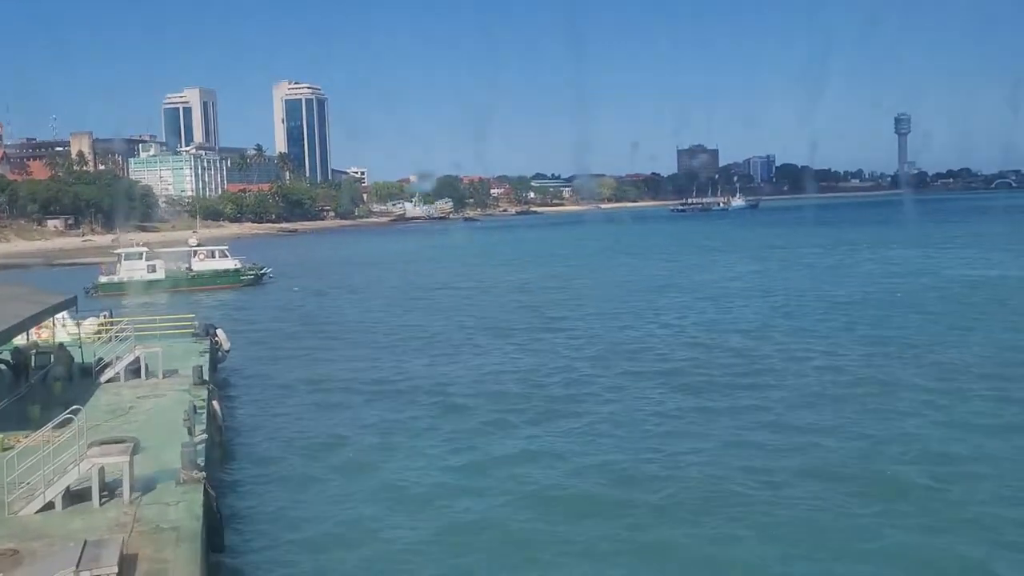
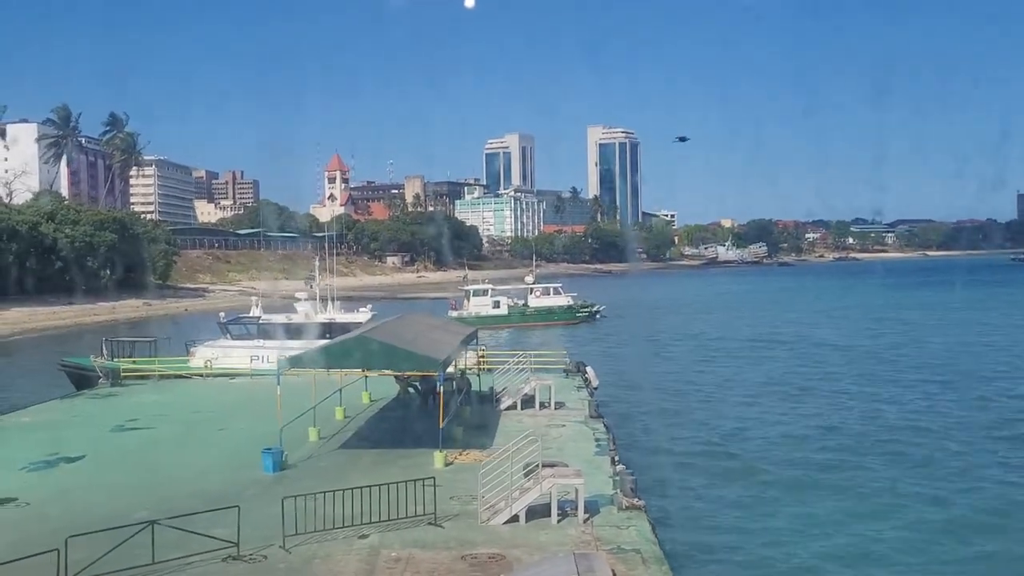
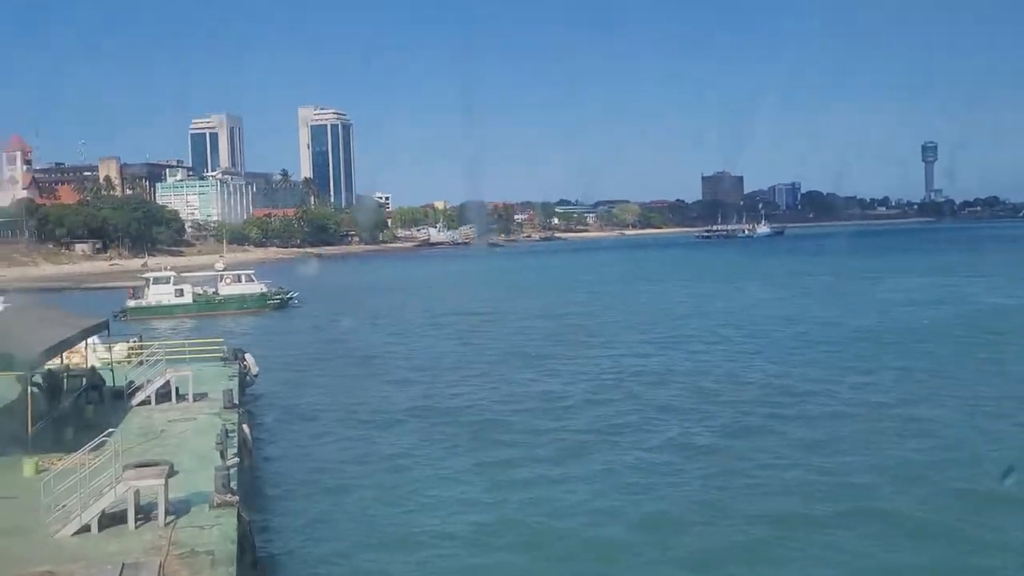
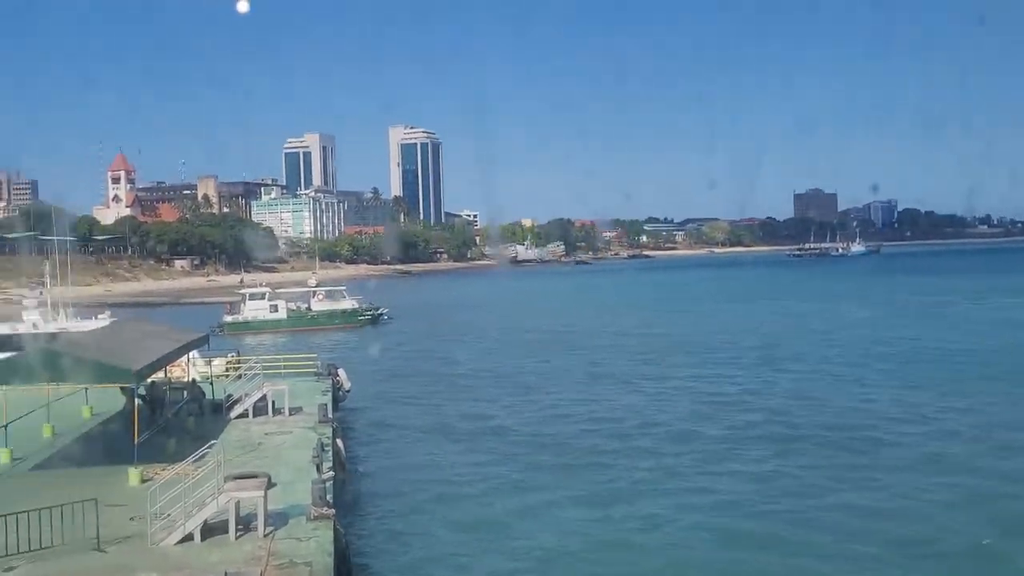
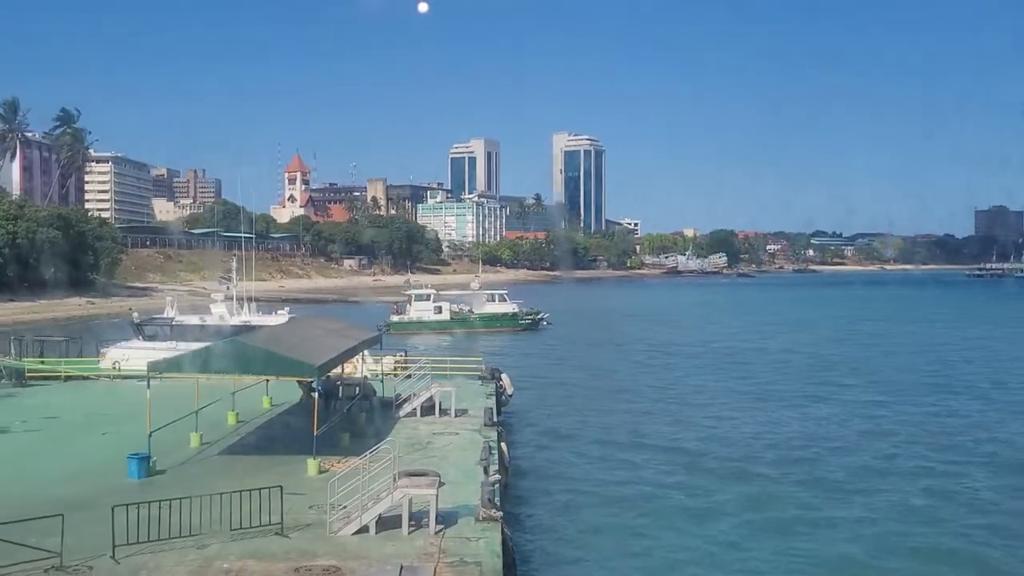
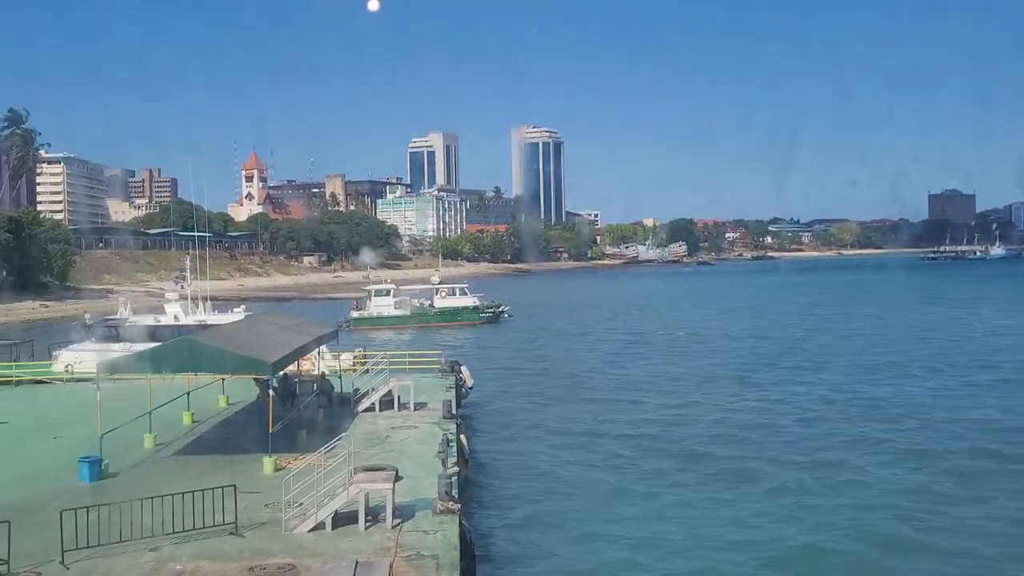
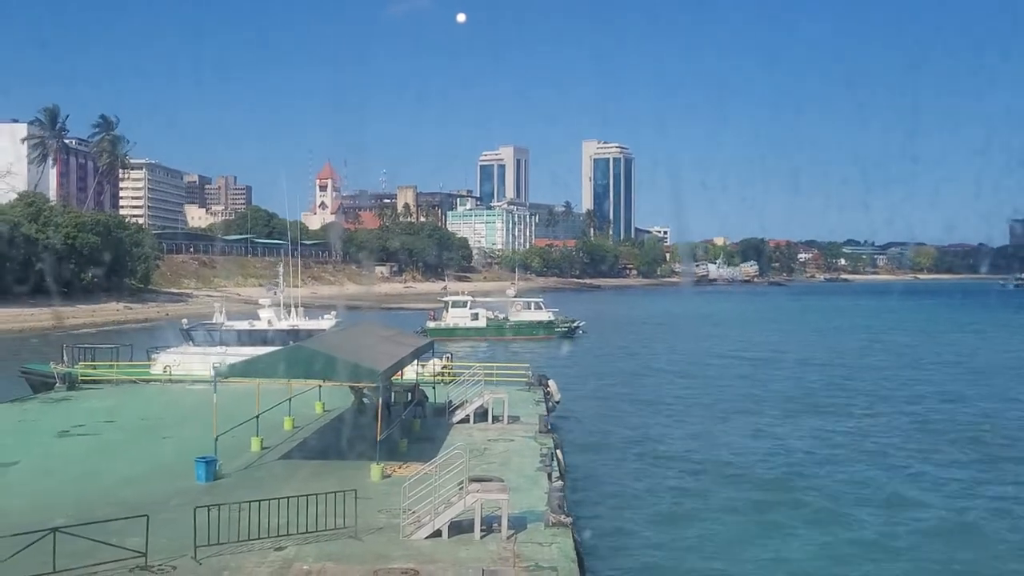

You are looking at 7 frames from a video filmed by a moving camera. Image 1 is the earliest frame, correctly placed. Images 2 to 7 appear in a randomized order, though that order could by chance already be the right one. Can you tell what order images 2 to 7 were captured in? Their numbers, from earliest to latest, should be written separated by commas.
3, 4, 6, 5, 7, 2
